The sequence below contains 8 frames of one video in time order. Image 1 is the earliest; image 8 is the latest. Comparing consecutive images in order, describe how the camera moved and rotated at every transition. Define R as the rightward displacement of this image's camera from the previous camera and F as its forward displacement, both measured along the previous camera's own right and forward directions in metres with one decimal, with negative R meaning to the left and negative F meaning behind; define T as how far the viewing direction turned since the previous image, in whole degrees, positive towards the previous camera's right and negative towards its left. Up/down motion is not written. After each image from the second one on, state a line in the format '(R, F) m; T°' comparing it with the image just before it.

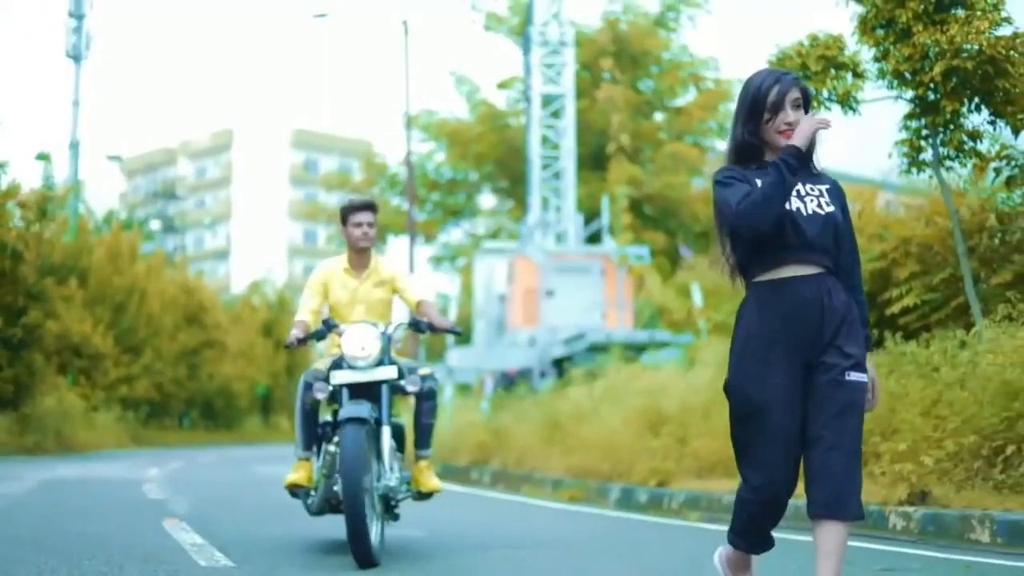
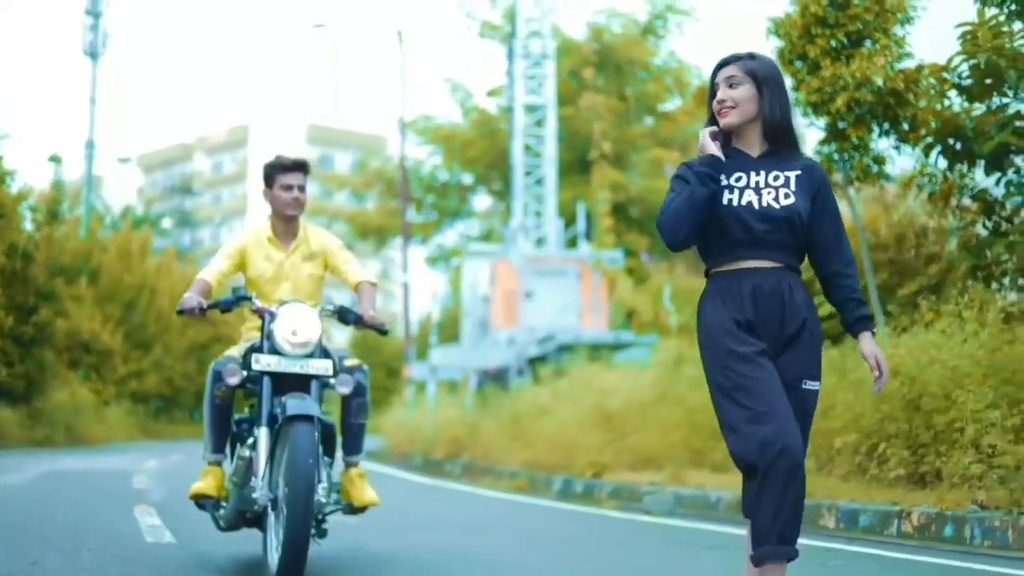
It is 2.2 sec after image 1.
(+0.3, -0.6) m; -1°
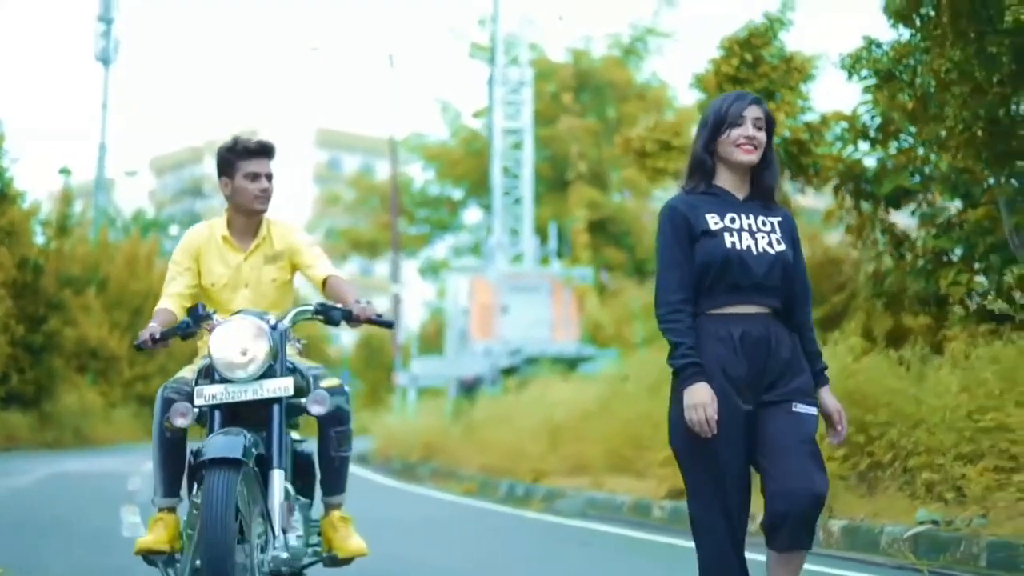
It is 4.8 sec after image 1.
(+0.3, -0.8) m; 0°
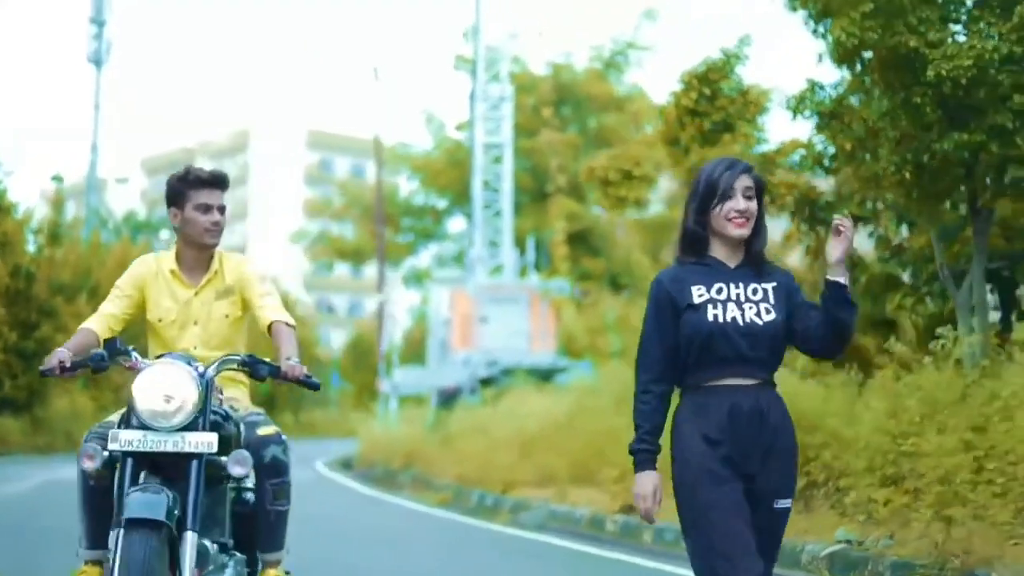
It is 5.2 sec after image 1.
(+0.1, -0.4) m; 0°
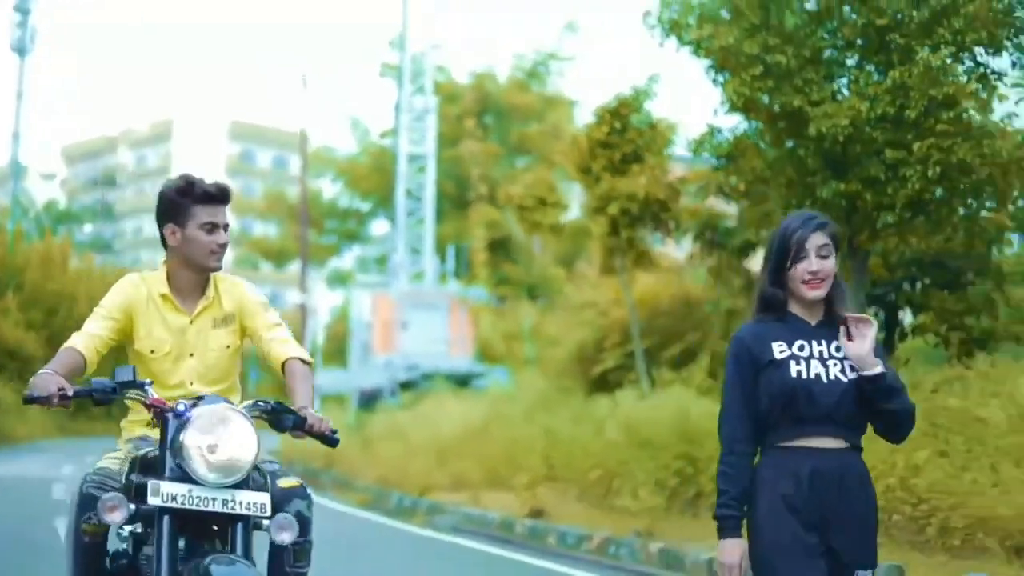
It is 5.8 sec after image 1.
(0.0, -0.6) m; +3°
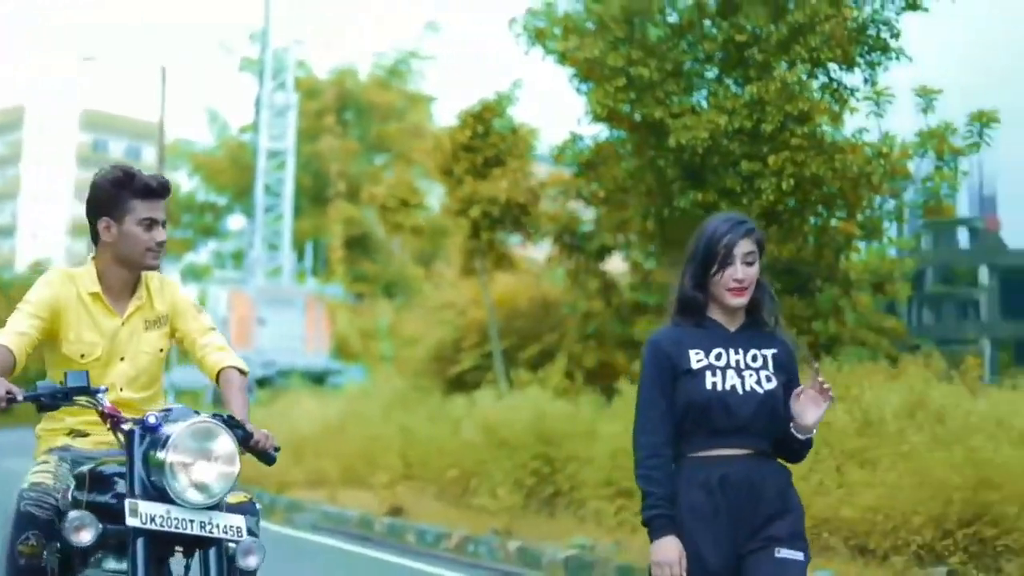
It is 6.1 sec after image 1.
(0.0, -0.1) m; +5°
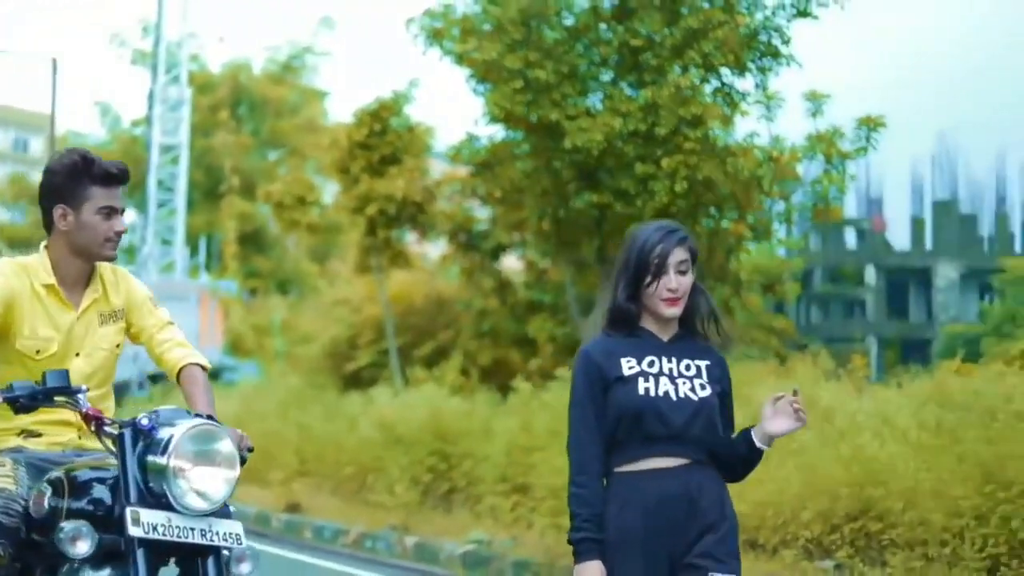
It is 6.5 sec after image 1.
(0.0, -0.1) m; +4°
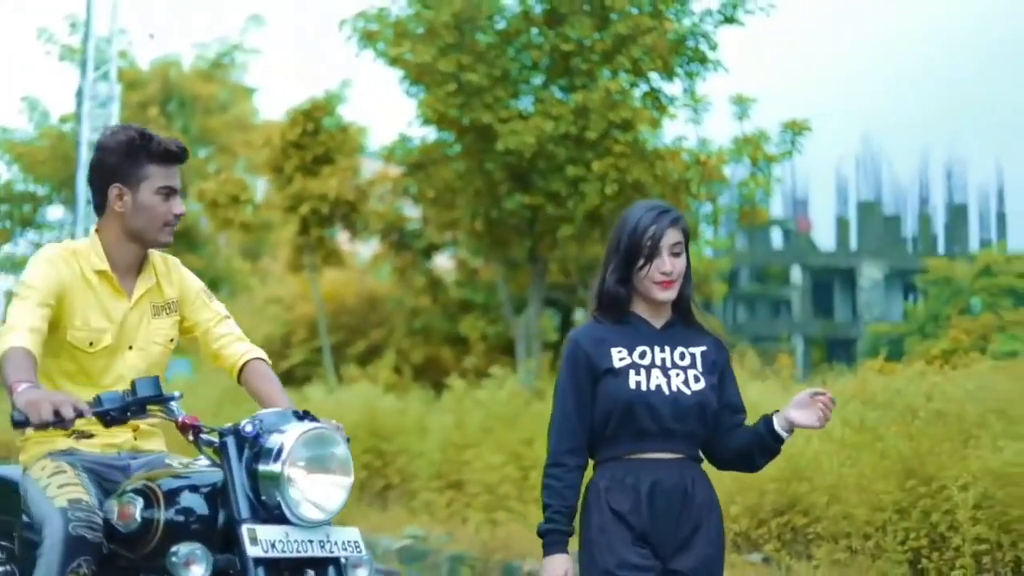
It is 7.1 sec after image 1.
(0.0, -0.1) m; +3°
